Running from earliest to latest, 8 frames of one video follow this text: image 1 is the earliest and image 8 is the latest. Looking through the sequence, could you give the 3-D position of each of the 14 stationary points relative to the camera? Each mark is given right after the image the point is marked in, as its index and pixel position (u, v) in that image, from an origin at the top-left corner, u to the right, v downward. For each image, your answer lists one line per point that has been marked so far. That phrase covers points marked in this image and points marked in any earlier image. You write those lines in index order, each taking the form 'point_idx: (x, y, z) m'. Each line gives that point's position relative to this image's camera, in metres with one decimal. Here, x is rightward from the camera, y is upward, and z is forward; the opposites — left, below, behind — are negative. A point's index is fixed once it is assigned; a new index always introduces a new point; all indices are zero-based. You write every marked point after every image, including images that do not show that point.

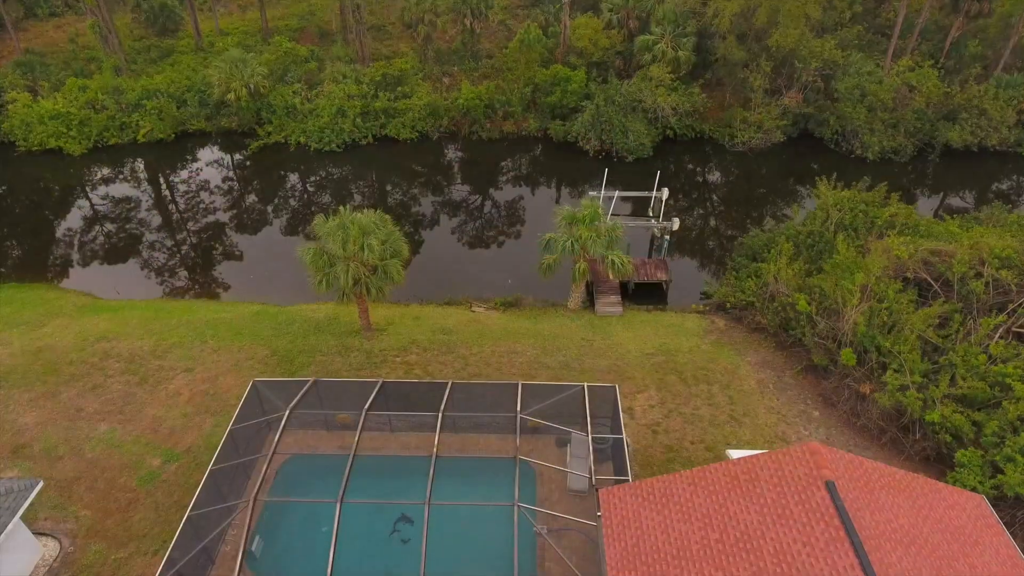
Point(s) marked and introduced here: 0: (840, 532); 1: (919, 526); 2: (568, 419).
0: (+4.9, -3.7, +9.6) m
1: (+6.5, -3.8, +10.2) m
2: (+1.3, -2.7, +15.3) m
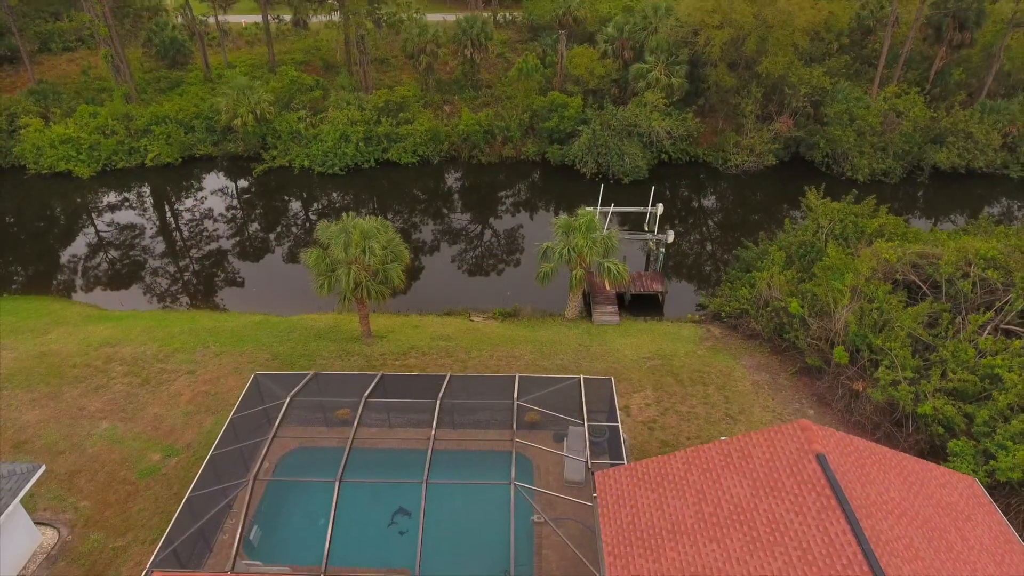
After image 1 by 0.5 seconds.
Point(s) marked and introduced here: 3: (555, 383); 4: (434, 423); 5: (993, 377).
0: (+4.9, -3.3, +9.7) m
1: (+6.5, -3.5, +10.3) m
2: (+1.2, -2.6, +15.5) m
3: (+1.1, -2.3, +16.2) m
4: (-1.9, -3.0, +14.7) m
5: (+10.7, -2.0, +14.2) m
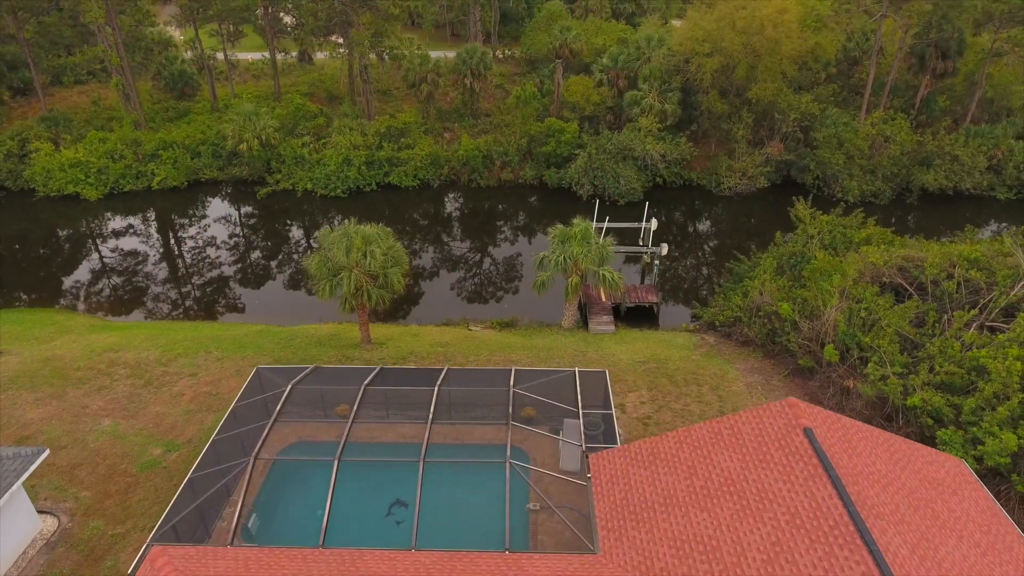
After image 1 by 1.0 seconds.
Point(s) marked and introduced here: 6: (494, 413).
0: (+4.8, -2.8, +10.0) m
1: (+6.4, -3.1, +10.6) m
2: (+1.1, -2.5, +15.8) m
3: (+1.0, -2.3, +16.5) m
4: (-2.0, -2.9, +14.9) m
5: (+10.6, -1.8, +14.5) m
6: (-0.5, -2.8, +15.0) m
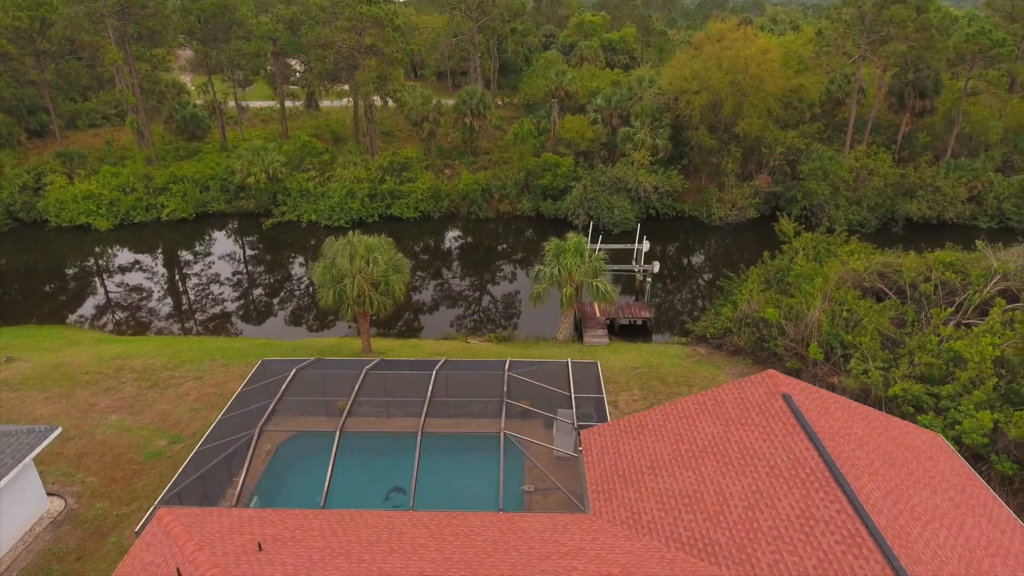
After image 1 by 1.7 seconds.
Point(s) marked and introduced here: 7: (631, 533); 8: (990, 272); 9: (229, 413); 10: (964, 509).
0: (+4.7, -2.3, +10.5) m
1: (+6.3, -2.6, +11.1) m
2: (+1.0, -2.5, +16.3) m
3: (+0.9, -2.3, +17.0) m
4: (-2.1, -2.8, +15.4) m
5: (+10.5, -1.7, +15.1) m
6: (-0.6, -2.7, +15.6) m
7: (+1.8, -3.8, +9.8) m
8: (+12.6, +0.4, +16.9) m
9: (-6.9, -3.0, +15.7) m
10: (+7.1, -3.5, +10.0) m
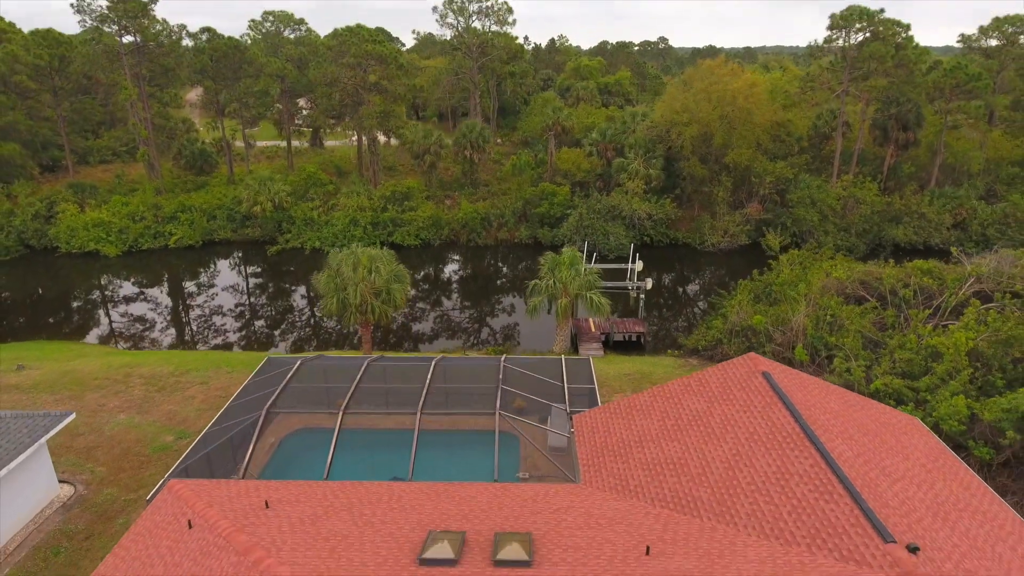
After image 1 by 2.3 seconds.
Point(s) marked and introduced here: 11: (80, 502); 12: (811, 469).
0: (+4.6, -1.9, +11.1) m
1: (+6.2, -2.3, +11.7) m
2: (+0.9, -2.5, +16.9) m
3: (+0.8, -2.4, +17.6) m
4: (-2.2, -2.8, +16.0) m
5: (+10.4, -1.6, +15.7) m
6: (-0.7, -2.7, +16.1) m
7: (+1.7, -3.4, +10.3) m
8: (+12.5, +0.3, +17.7) m
9: (-7.0, -3.0, +16.2) m
10: (+7.0, -3.1, +10.5) m
11: (-9.3, -4.6, +13.7) m
12: (+4.4, -2.7, +9.4) m
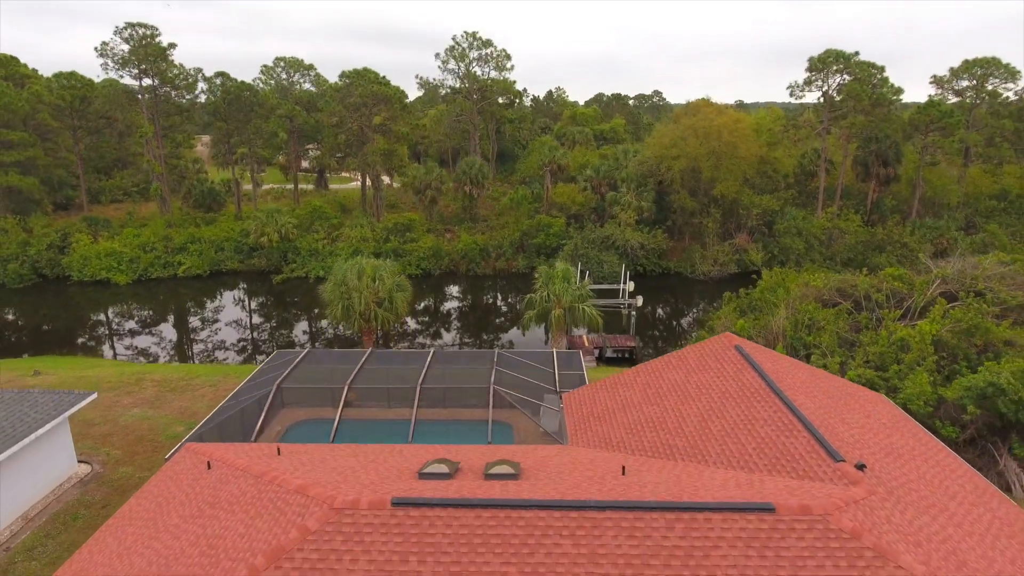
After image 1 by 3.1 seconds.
0: (+4.4, -1.5, +12.1) m
1: (+6.0, -1.9, +12.6) m
2: (+0.8, -2.5, +17.8) m
3: (+0.6, -2.4, +18.6) m
4: (-2.3, -2.7, +16.9) m
5: (+10.2, -1.6, +16.7) m
6: (-0.8, -2.7, +17.0) m
7: (+1.6, -2.8, +11.2) m
8: (+12.4, +0.3, +18.8) m
9: (-7.2, -2.9, +17.1) m
10: (+6.8, -2.5, +11.4) m
11: (-9.4, -4.3, +14.4) m
12: (+4.3, -2.1, +10.3) m
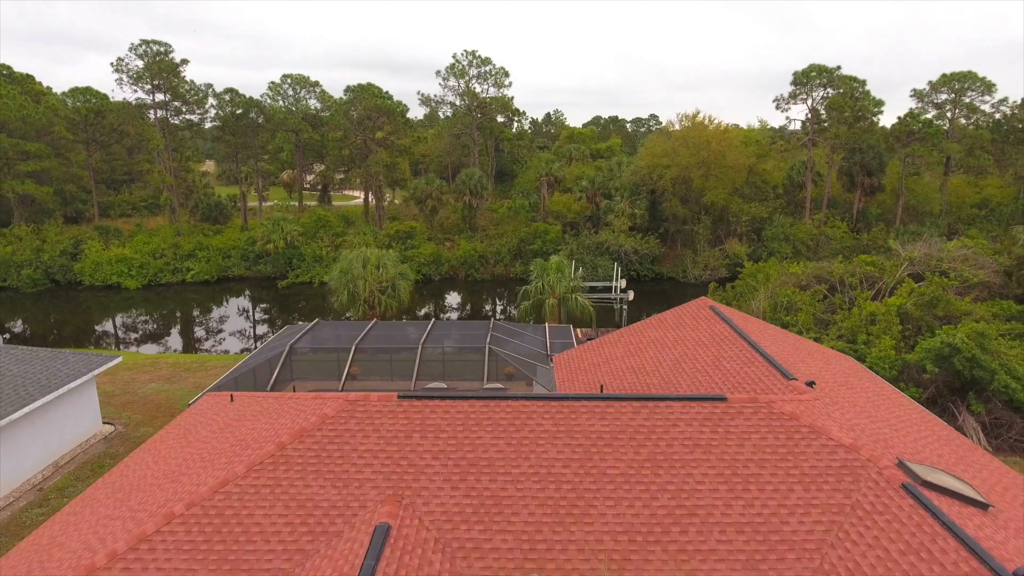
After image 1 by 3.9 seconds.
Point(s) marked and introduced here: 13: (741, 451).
0: (+4.3, -0.7, +13.3) m
1: (+5.9, -1.1, +13.8) m
2: (+0.6, -2.0, +18.9) m
3: (+0.5, -1.9, +19.7) m
4: (-2.5, -2.1, +18.0) m
5: (+10.1, -0.9, +17.9) m
6: (-1.0, -2.1, +18.2) m
7: (+1.5, -2.0, +12.4) m
8: (+12.2, +0.8, +20.1) m
9: (-7.3, -2.3, +18.2) m
10: (+6.7, -1.7, +12.6) m
11: (-9.6, -3.6, +15.5) m
12: (+4.1, -1.2, +11.5) m
13: (+2.7, -1.9, +7.5) m
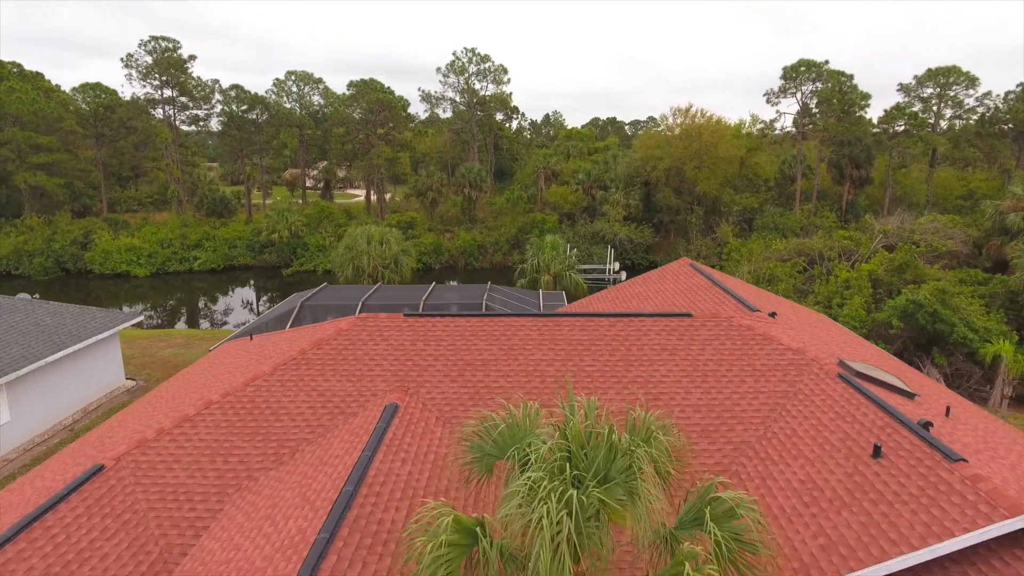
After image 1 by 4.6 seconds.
0: (+4.2, +0.3, +14.4) m
1: (+5.8, -0.1, +14.9) m
2: (+0.5, -1.0, +20.0) m
3: (+0.4, -1.0, +20.8) m
4: (-2.6, -1.2, +19.2) m
5: (+10.0, 0.0, +19.0) m
6: (-1.1, -1.1, +19.3) m
7: (+1.3, -1.0, +13.5) m
8: (+12.1, +1.7, +21.2) m
9: (-7.4, -1.4, +19.3) m
10: (+6.6, -0.7, +13.7) m
11: (-9.7, -2.7, +16.6) m
12: (+4.0, -0.2, +12.6) m
13: (+2.6, -0.9, +8.6) m
